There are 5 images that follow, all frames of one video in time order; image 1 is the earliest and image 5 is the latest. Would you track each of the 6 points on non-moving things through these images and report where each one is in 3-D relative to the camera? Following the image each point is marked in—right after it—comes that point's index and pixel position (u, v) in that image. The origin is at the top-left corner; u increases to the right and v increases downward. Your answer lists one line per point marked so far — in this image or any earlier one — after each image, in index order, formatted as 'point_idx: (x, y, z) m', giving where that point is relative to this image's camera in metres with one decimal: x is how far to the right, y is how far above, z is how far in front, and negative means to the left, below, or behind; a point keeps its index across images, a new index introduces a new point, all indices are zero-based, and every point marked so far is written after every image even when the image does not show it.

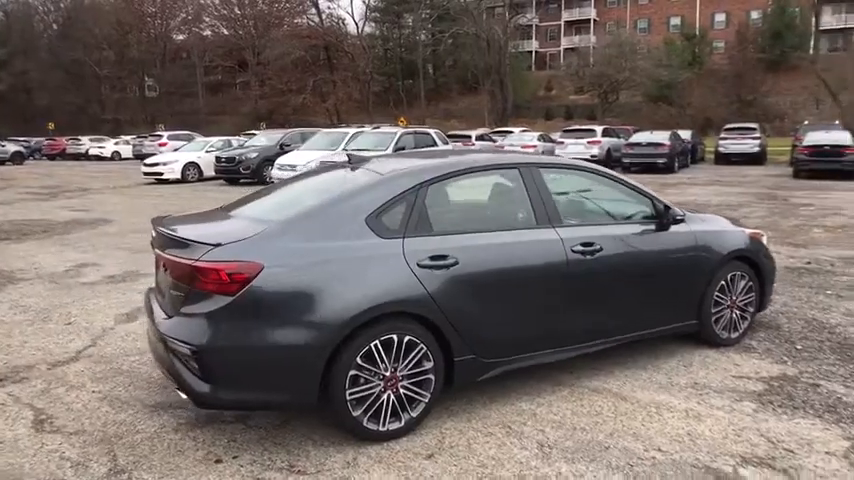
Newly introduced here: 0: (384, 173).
0: (-0.2, +0.4, +4.2) m
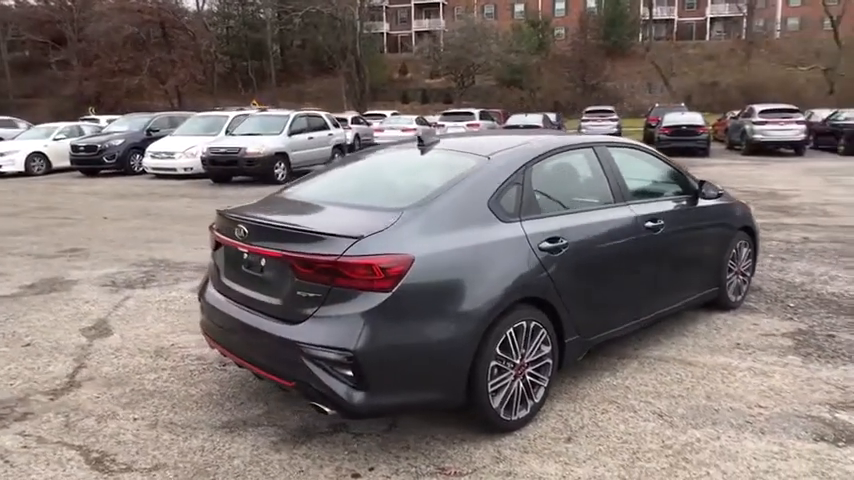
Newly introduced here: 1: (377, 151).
0: (+0.4, +0.5, +4.0) m
1: (-0.4, +0.6, +4.8) m
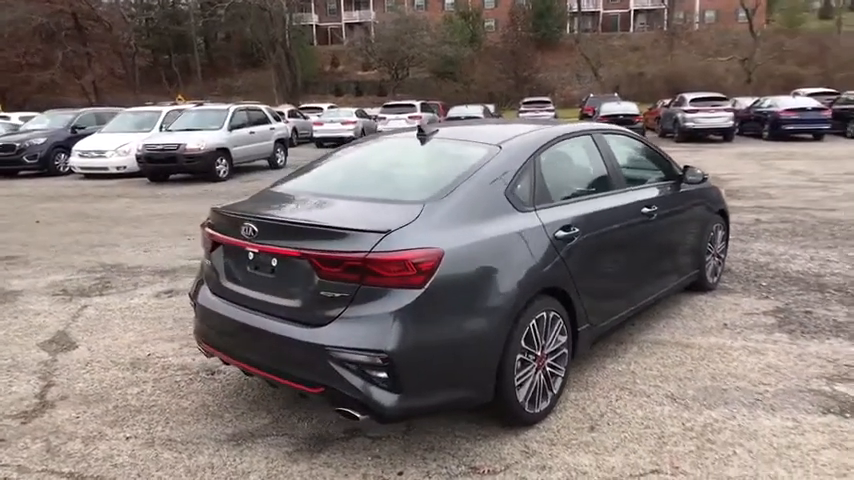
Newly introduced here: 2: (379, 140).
0: (+0.4, +0.6, +3.9) m
1: (-0.4, +0.7, +4.6) m
2: (-0.3, +0.7, +4.6) m
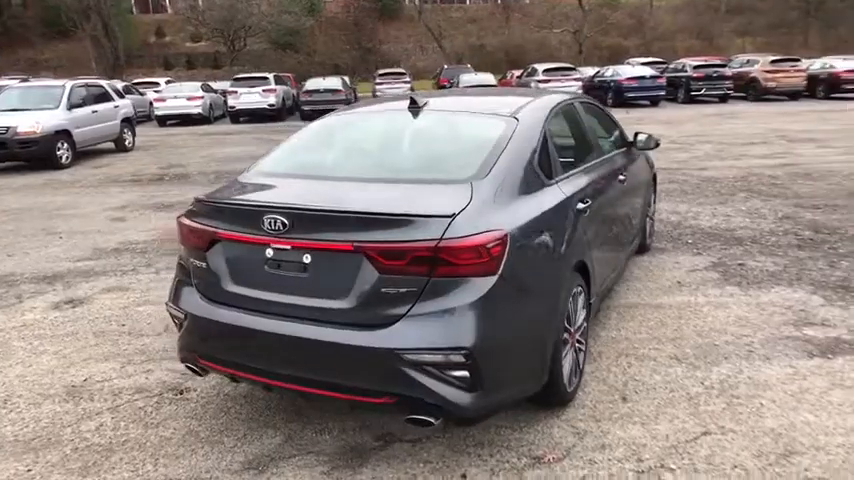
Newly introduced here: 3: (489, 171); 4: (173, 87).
0: (+0.4, +0.7, +3.7) m
1: (-0.5, +0.8, +4.2) m
2: (-0.5, +0.8, +4.2) m
3: (+0.3, +0.3, +3.2) m
4: (-7.5, +4.5, +19.5) m
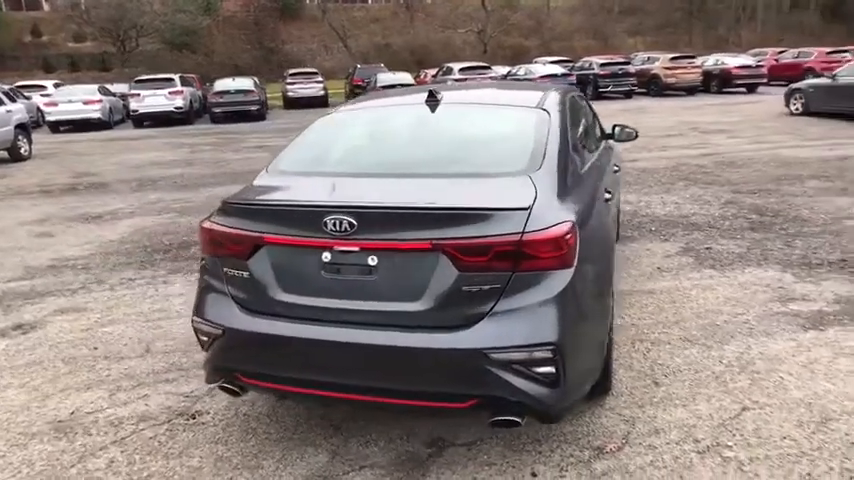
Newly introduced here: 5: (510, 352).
0: (+0.5, +0.7, +3.7) m
1: (-0.5, +0.8, +4.0) m
2: (-0.4, +0.8, +4.0) m
3: (+0.5, +0.4, +3.1) m
4: (-9.9, +4.1, +18.0) m
5: (+0.3, -0.4, +2.6) m
